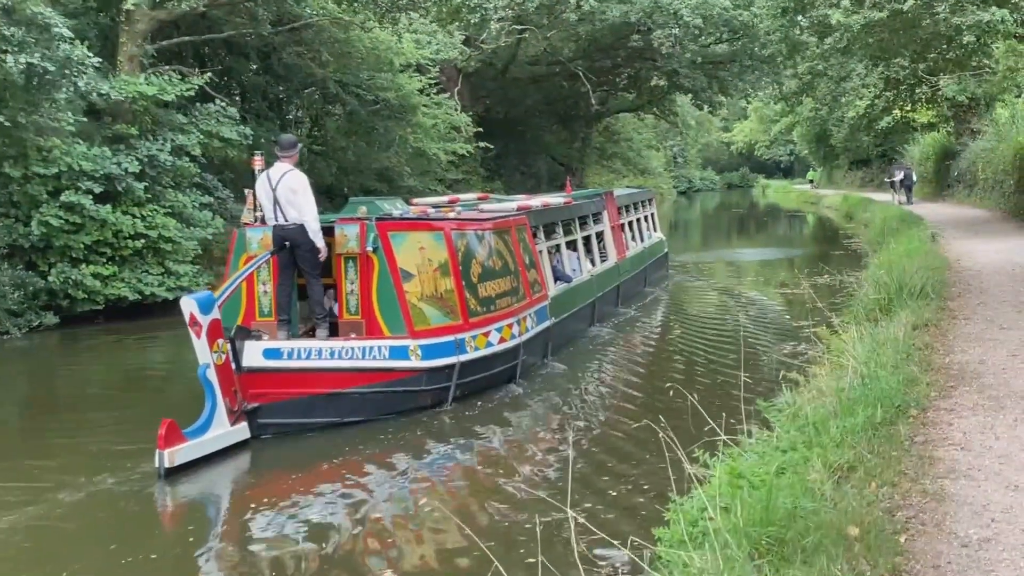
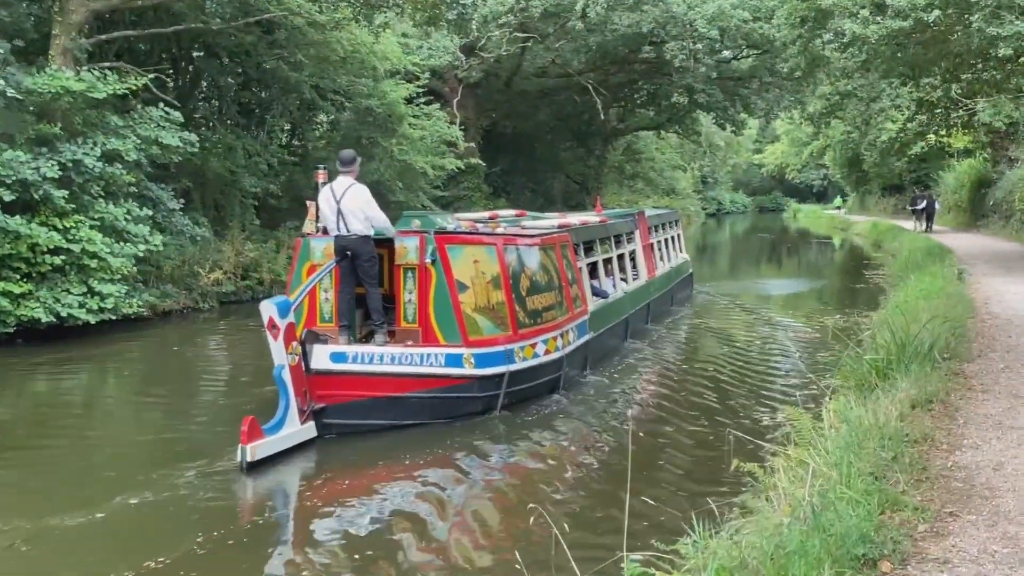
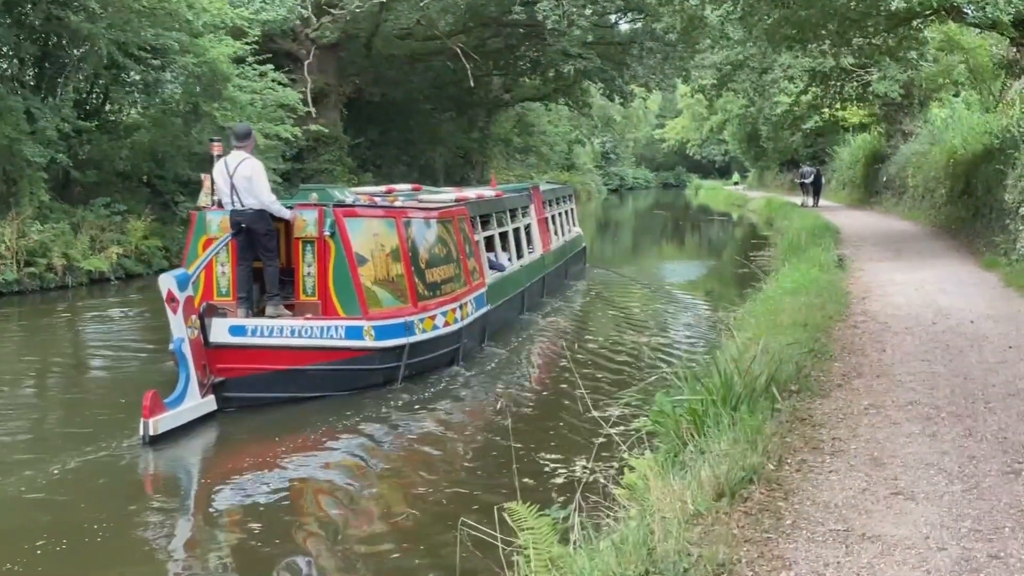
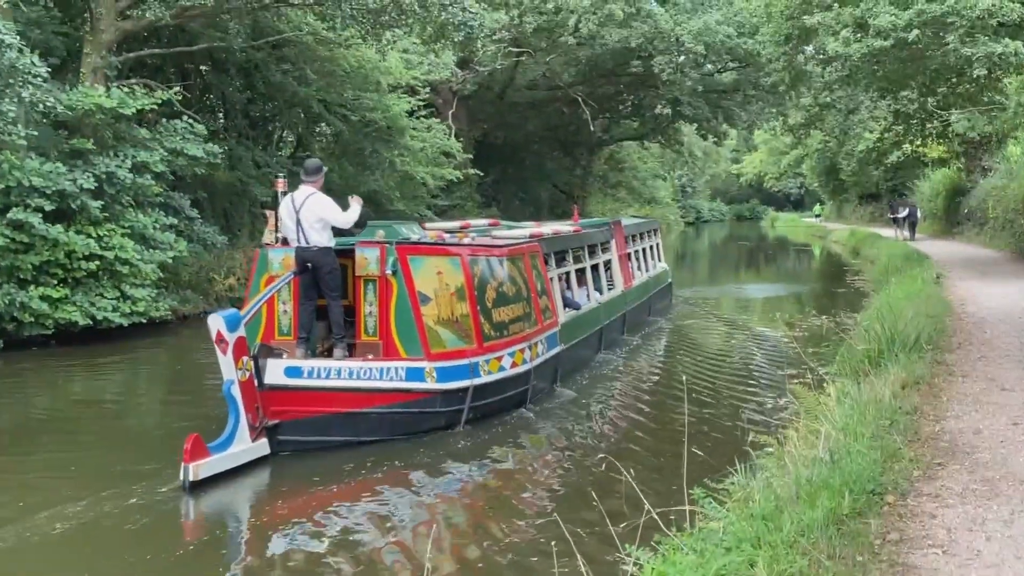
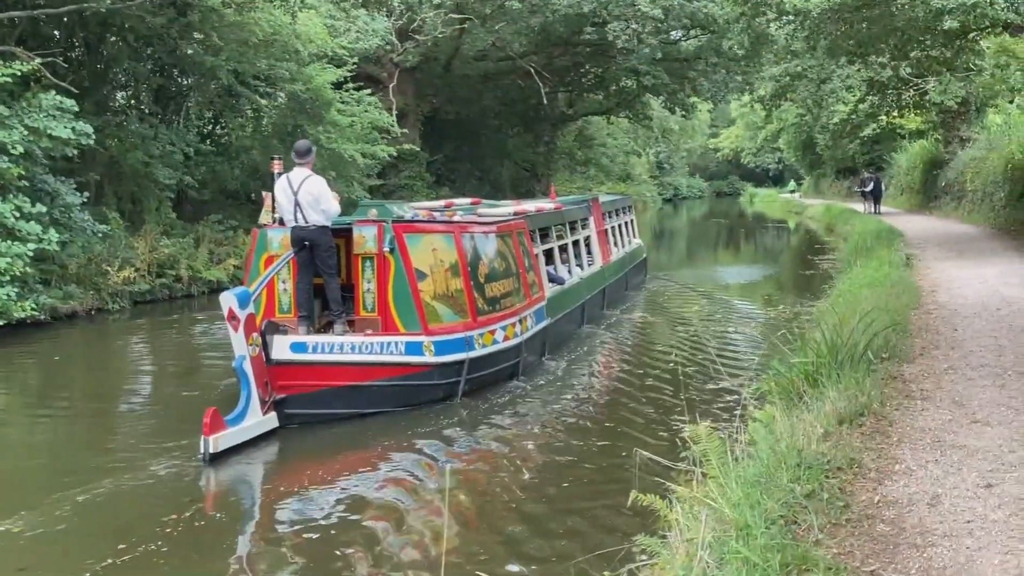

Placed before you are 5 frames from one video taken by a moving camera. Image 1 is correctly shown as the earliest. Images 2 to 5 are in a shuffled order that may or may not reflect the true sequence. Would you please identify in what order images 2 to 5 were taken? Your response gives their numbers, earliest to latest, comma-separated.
4, 2, 5, 3
